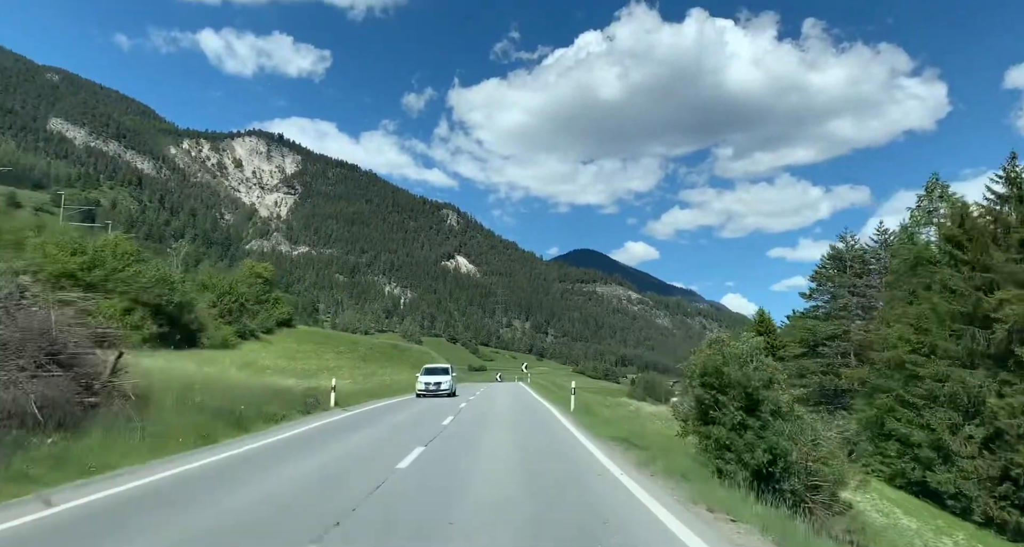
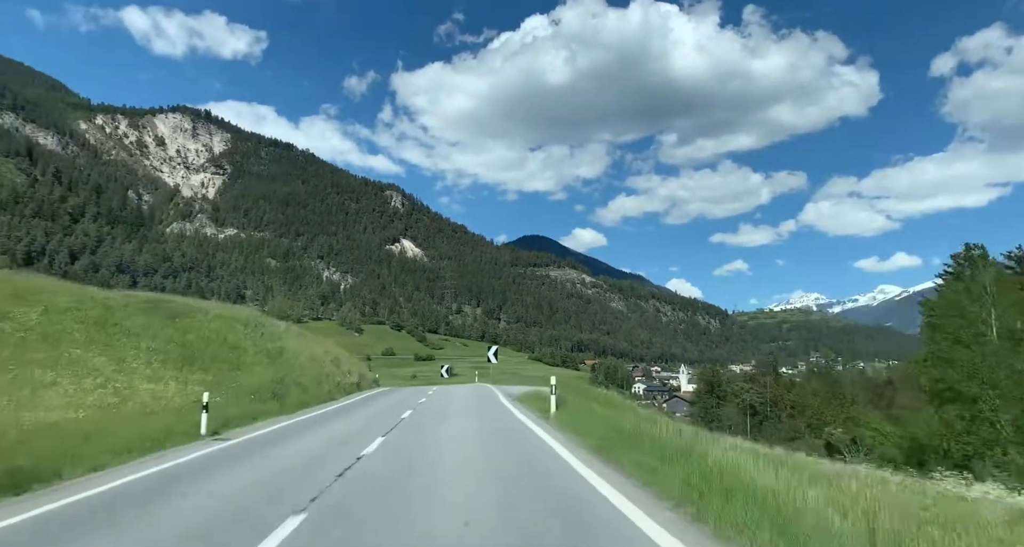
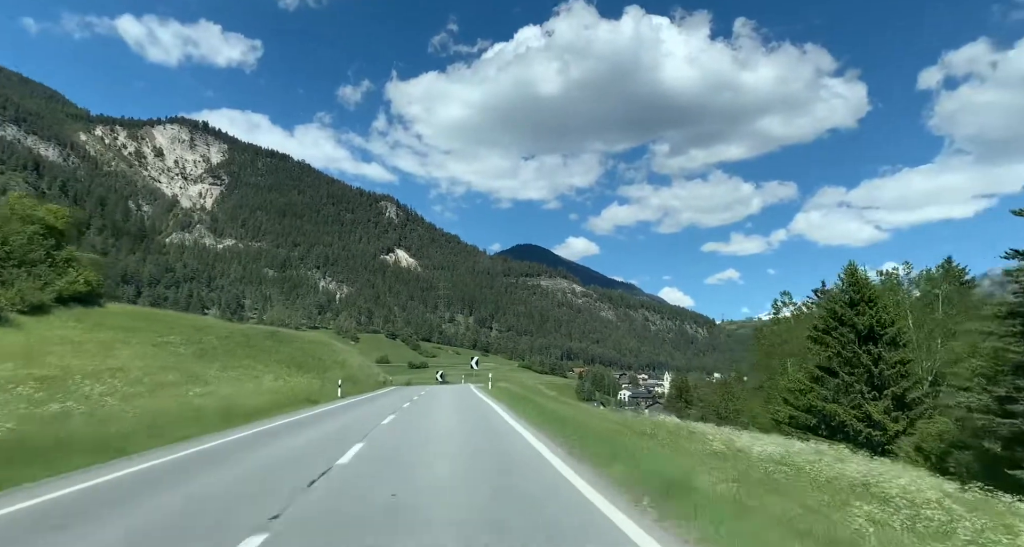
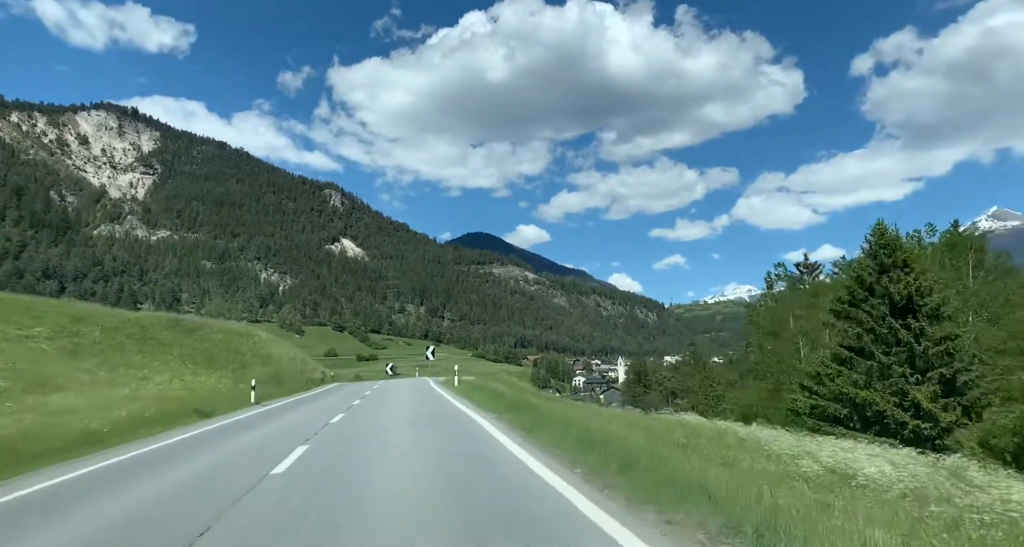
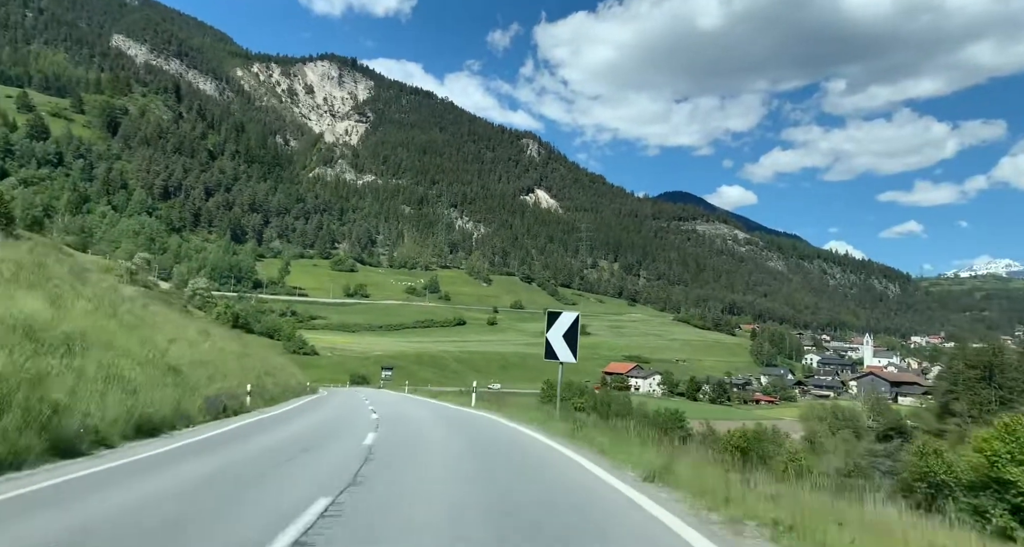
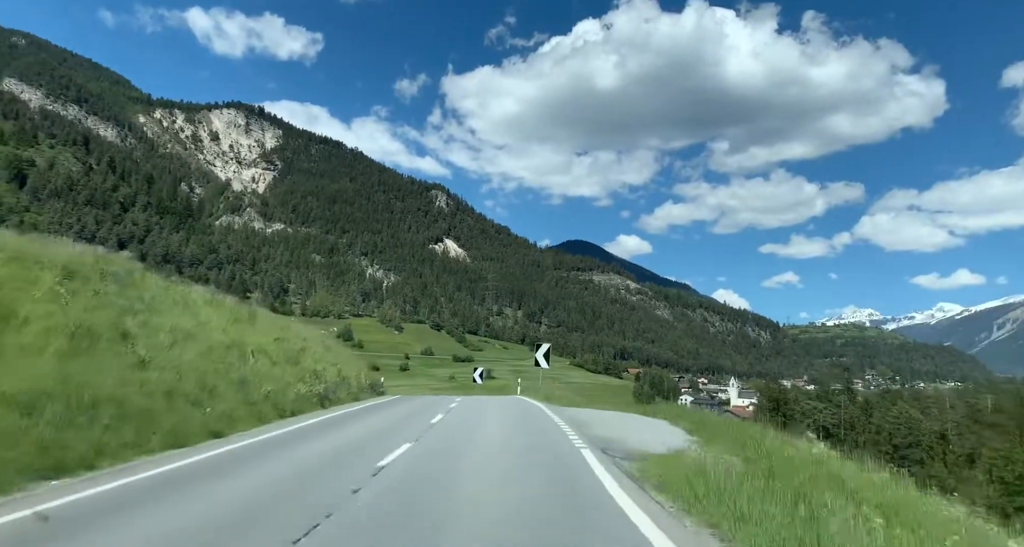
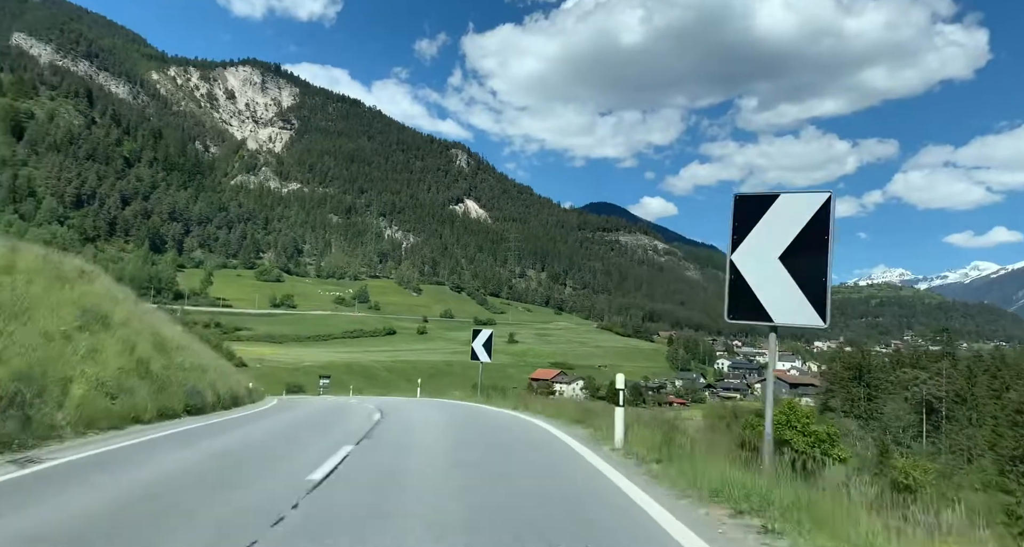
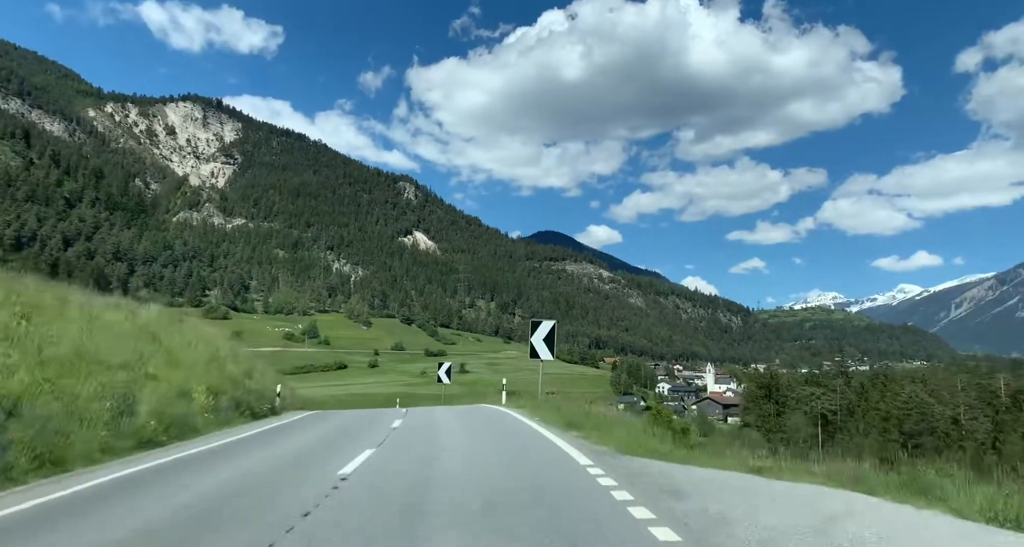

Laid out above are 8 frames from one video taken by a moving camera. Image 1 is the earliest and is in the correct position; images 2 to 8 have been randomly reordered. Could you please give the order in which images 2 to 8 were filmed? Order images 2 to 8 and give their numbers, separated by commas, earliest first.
3, 4, 2, 6, 8, 7, 5
